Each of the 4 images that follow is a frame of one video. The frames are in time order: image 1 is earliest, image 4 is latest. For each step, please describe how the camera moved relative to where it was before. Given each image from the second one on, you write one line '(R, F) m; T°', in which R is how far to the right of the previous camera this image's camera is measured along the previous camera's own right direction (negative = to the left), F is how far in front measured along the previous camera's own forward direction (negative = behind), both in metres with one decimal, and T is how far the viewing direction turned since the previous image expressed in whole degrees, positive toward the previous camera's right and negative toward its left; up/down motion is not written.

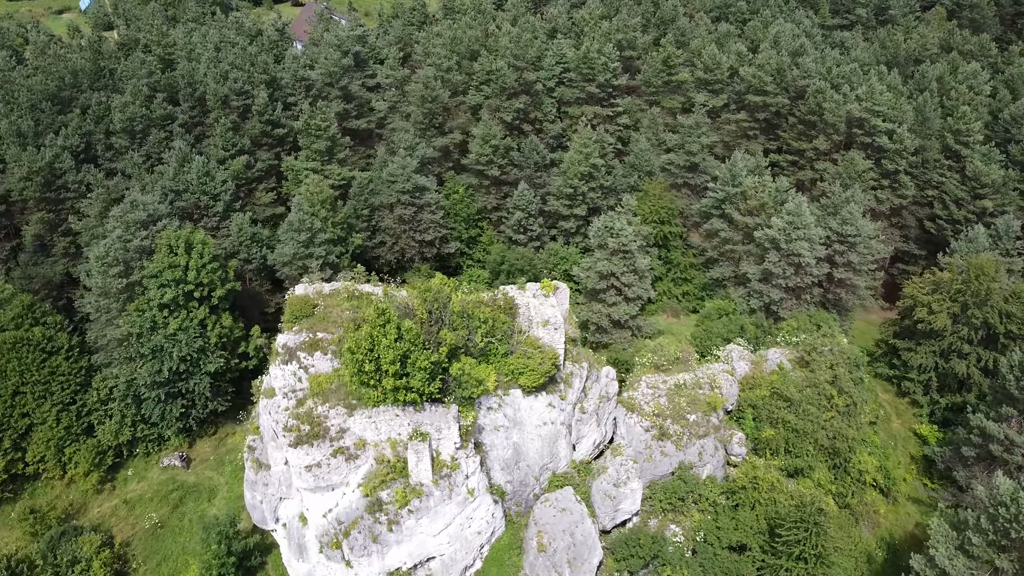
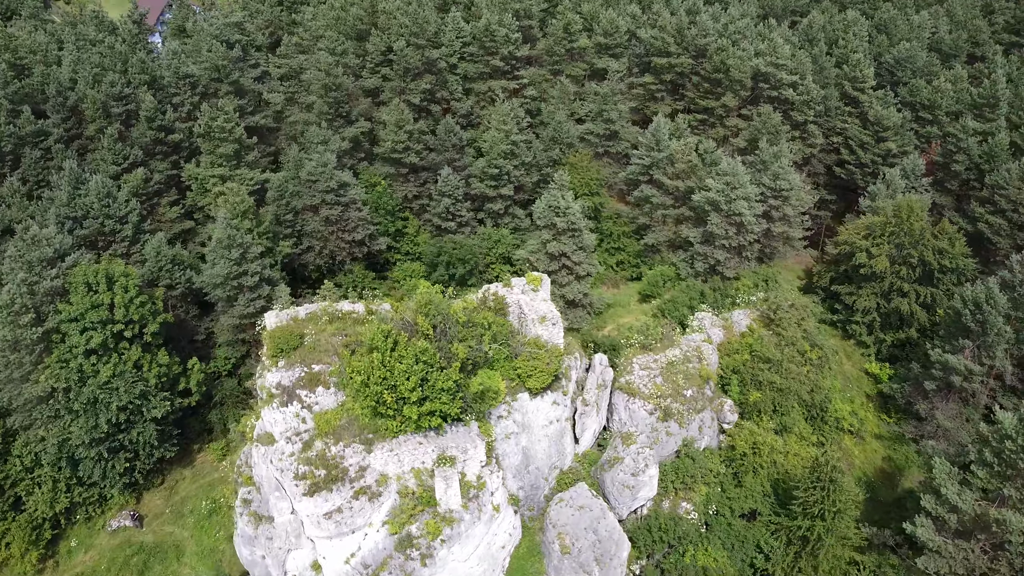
(-3.8, +1.7) m; +10°
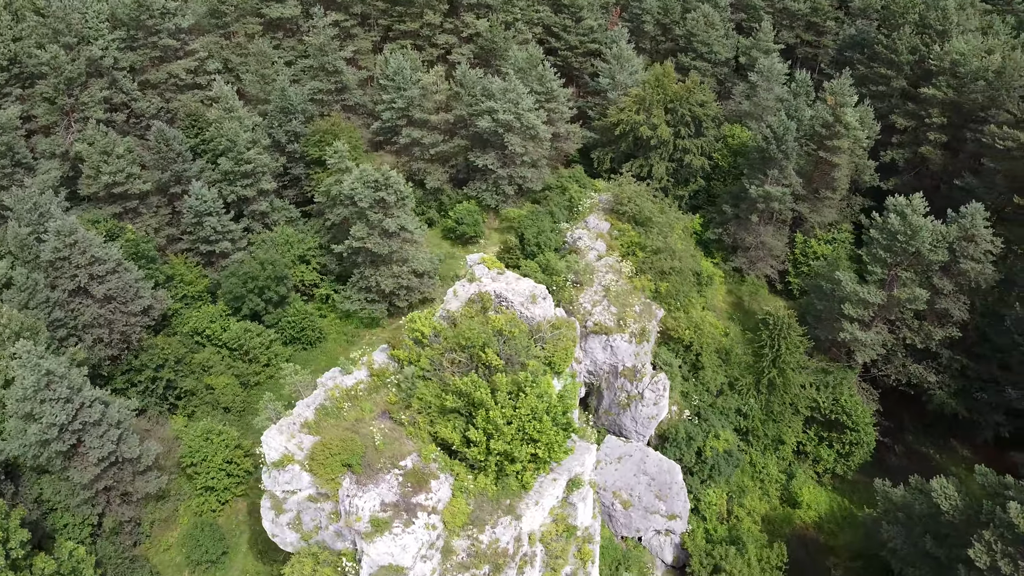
(-9.2, +5.0) m; +27°
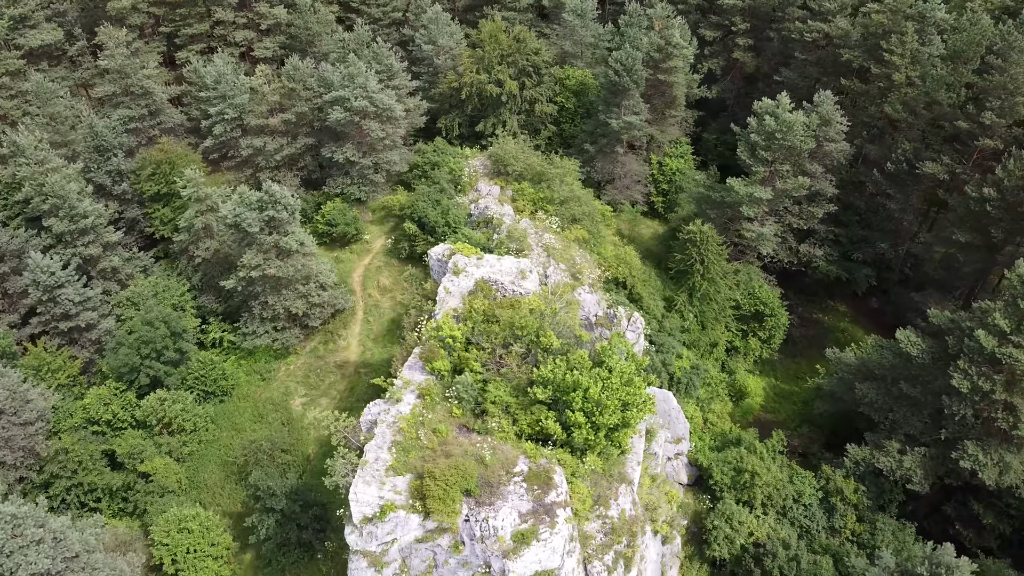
(-5.8, +1.4) m; +17°
